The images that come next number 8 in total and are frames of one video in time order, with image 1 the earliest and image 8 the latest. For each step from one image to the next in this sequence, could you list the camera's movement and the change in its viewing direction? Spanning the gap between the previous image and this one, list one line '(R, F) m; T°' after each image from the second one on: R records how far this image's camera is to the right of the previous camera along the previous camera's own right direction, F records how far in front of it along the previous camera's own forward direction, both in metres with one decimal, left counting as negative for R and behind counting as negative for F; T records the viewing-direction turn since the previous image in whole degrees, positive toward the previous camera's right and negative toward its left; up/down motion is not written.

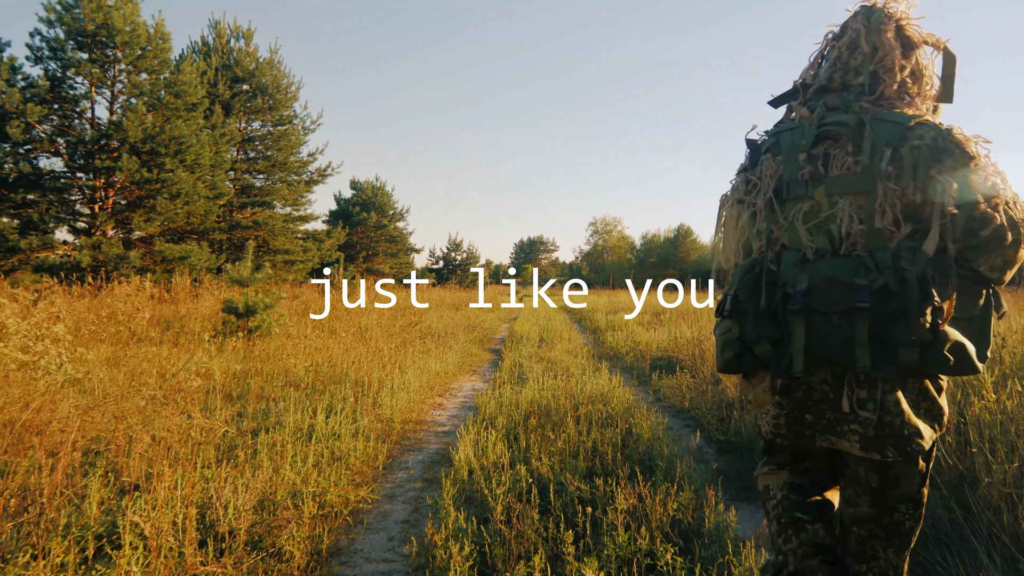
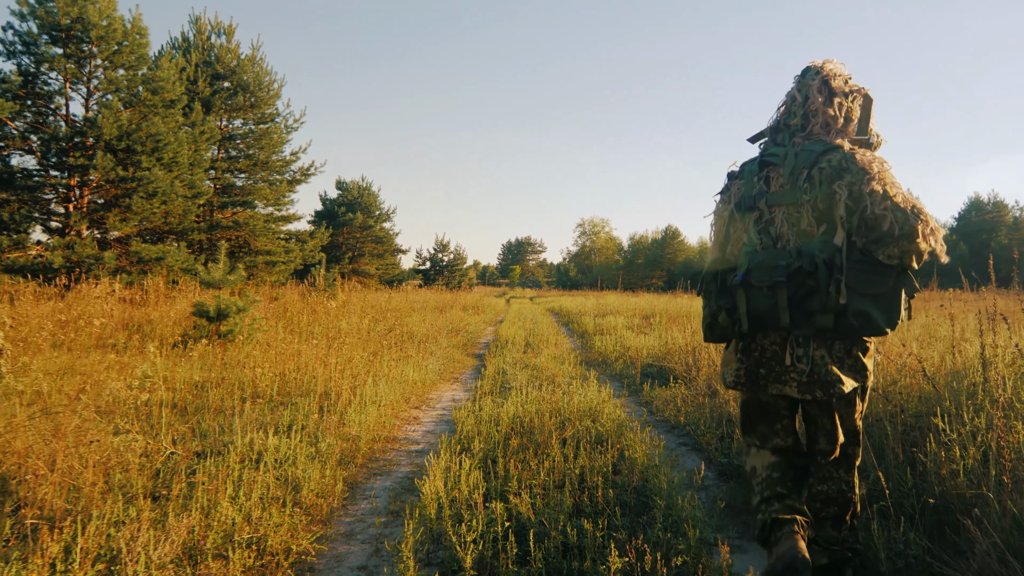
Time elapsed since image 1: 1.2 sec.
(0.0, +0.4) m; +1°
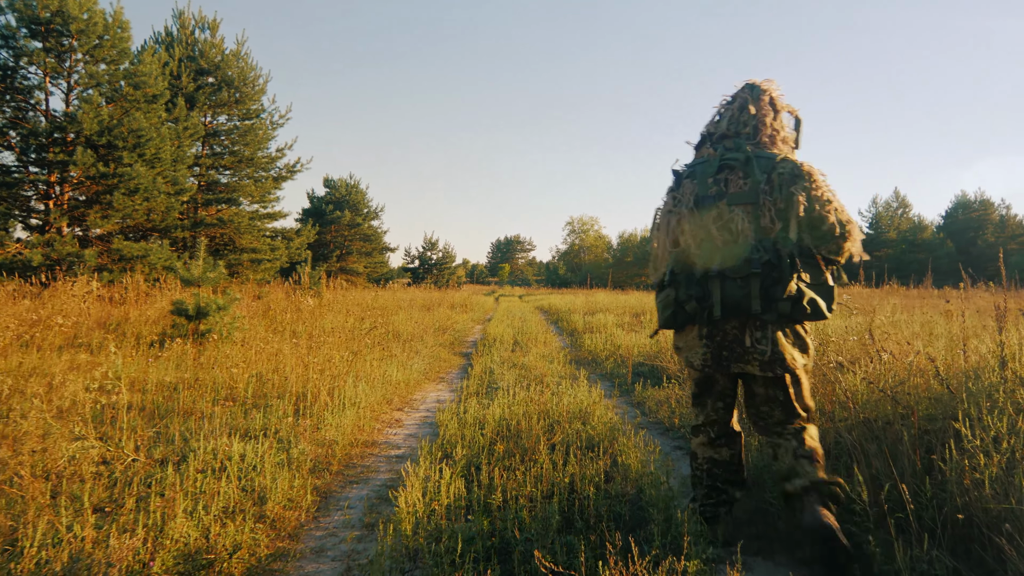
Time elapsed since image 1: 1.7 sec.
(0.0, +0.2) m; +1°
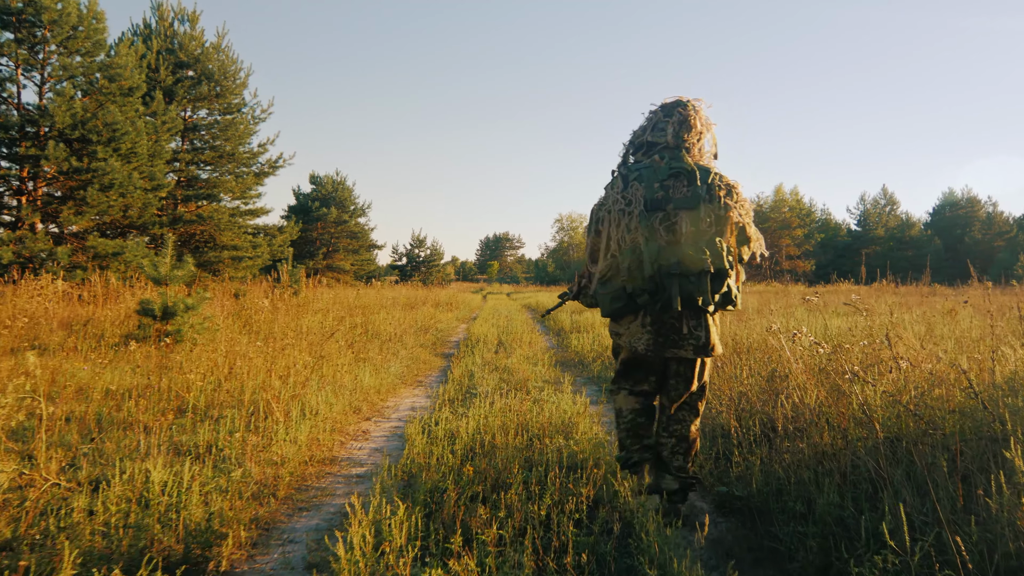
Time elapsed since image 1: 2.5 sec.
(+0.1, +0.4) m; +1°
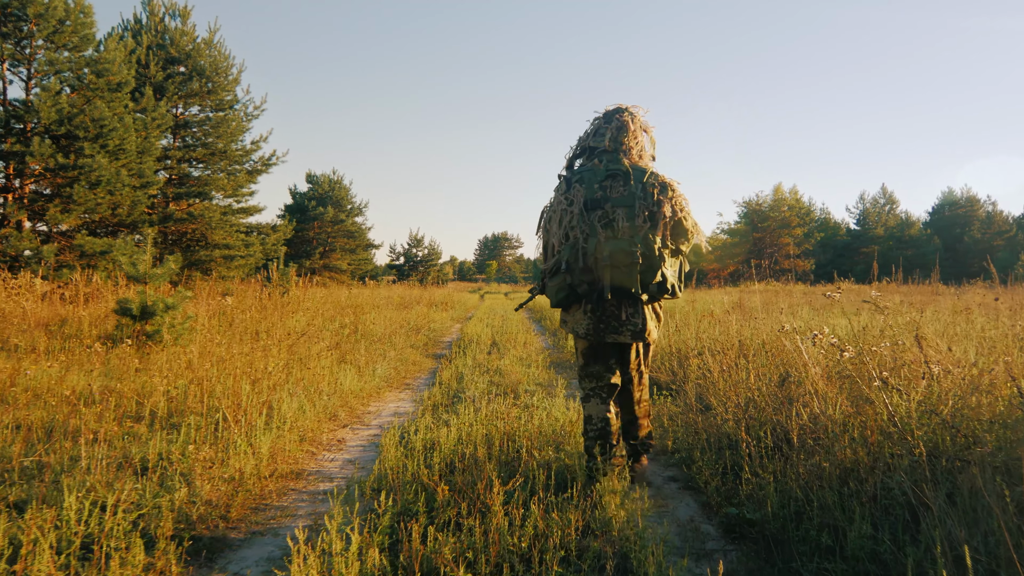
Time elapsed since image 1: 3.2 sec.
(+0.1, +0.4) m; 0°
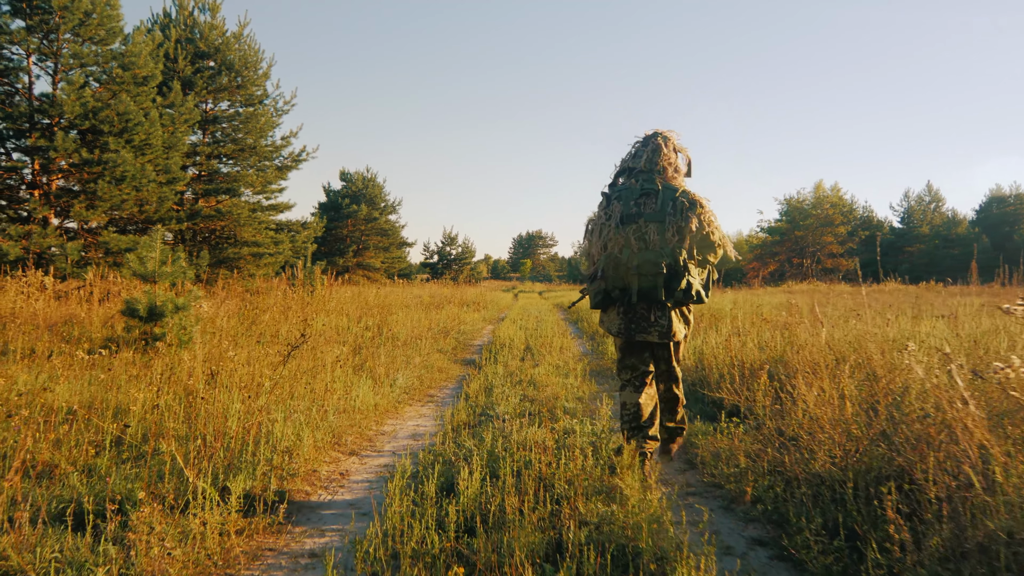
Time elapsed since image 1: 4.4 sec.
(0.0, +0.8) m; -2°
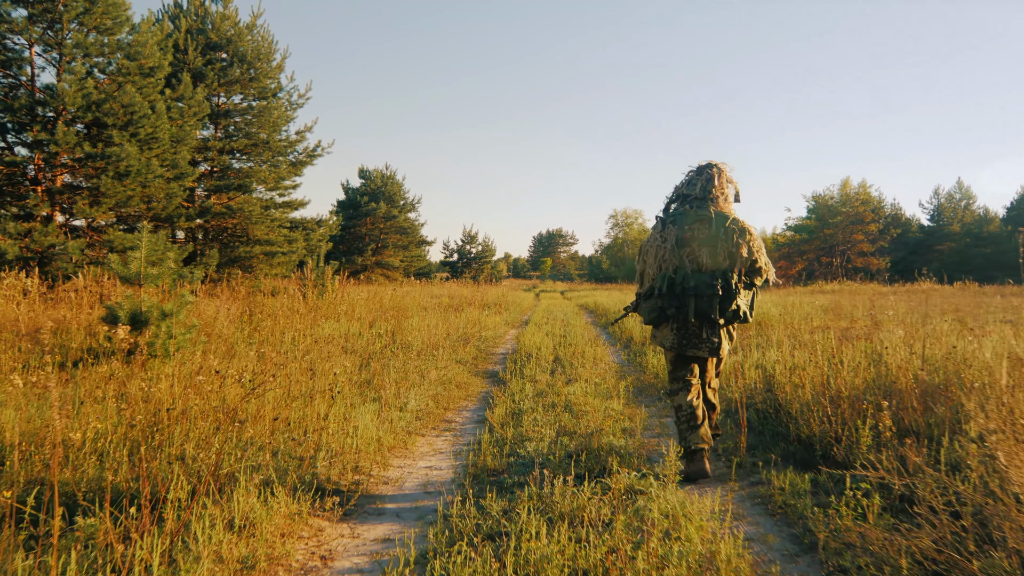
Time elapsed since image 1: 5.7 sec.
(-0.1, +1.0) m; -1°
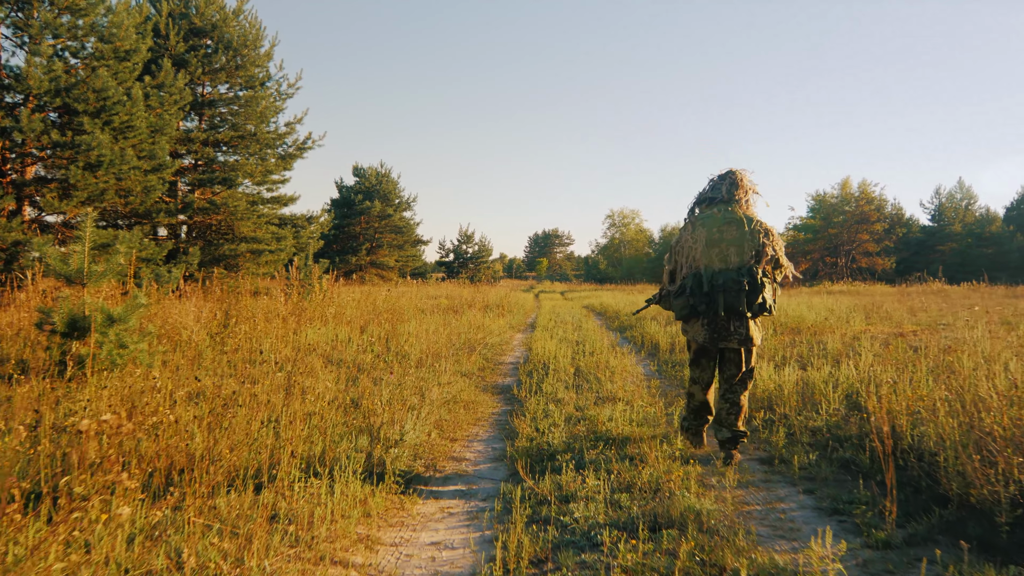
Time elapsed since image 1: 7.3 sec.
(-0.2, +1.2) m; 0°
